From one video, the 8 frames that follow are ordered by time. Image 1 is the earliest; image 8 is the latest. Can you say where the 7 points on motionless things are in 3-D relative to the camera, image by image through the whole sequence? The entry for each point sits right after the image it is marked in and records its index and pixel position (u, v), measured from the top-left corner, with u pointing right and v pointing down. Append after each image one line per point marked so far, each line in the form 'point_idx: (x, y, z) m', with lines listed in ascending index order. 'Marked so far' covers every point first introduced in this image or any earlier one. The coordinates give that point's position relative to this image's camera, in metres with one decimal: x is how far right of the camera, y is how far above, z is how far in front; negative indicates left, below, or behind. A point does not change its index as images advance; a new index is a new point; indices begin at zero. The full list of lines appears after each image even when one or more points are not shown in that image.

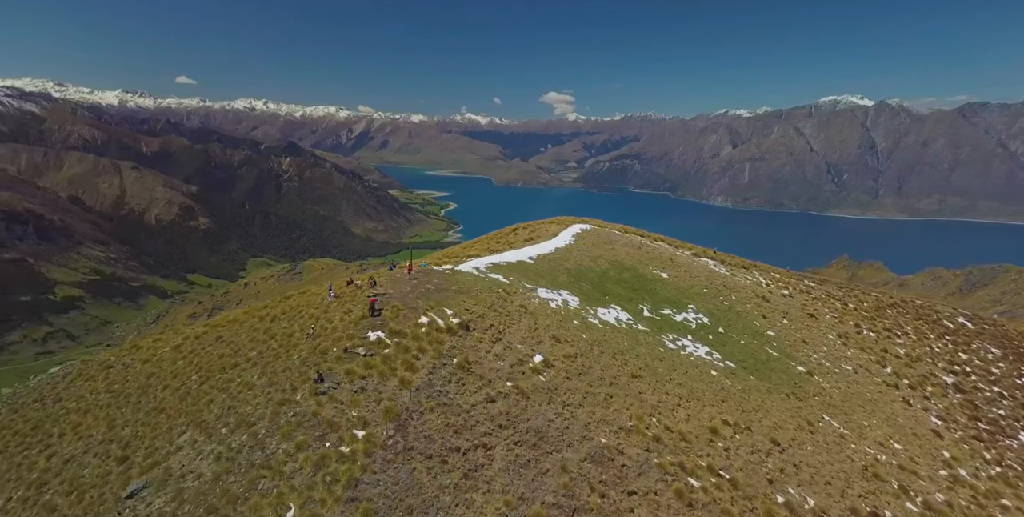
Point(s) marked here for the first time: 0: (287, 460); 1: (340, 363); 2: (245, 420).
0: (-7.6, -6.9, +15.3) m
1: (-7.5, -4.5, +19.5) m
2: (-10.4, -6.3, +17.2) m
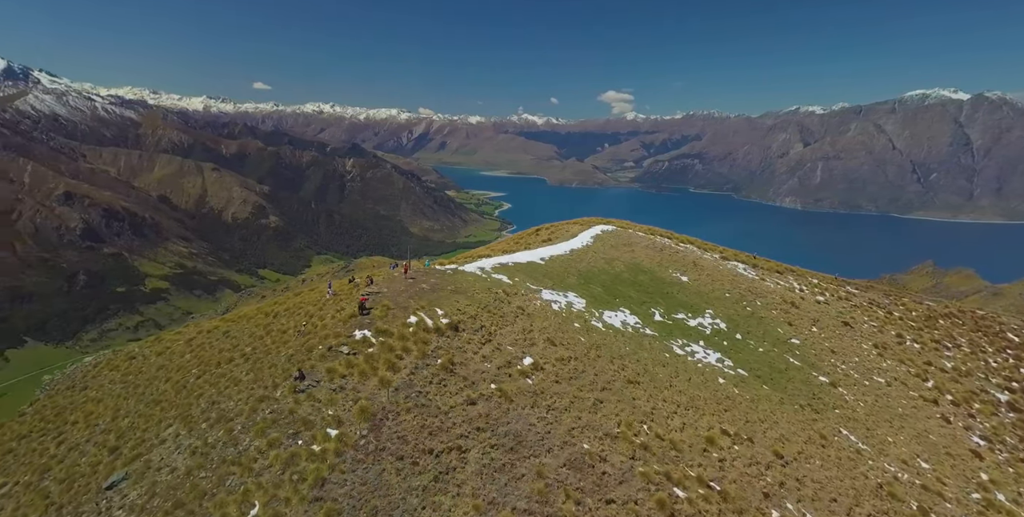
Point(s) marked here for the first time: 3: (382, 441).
0: (-8.6, -6.8, +15.3) m
1: (-8.2, -4.4, +19.5) m
2: (-11.2, -6.2, +17.4) m
3: (-4.7, -6.6, +16.2) m
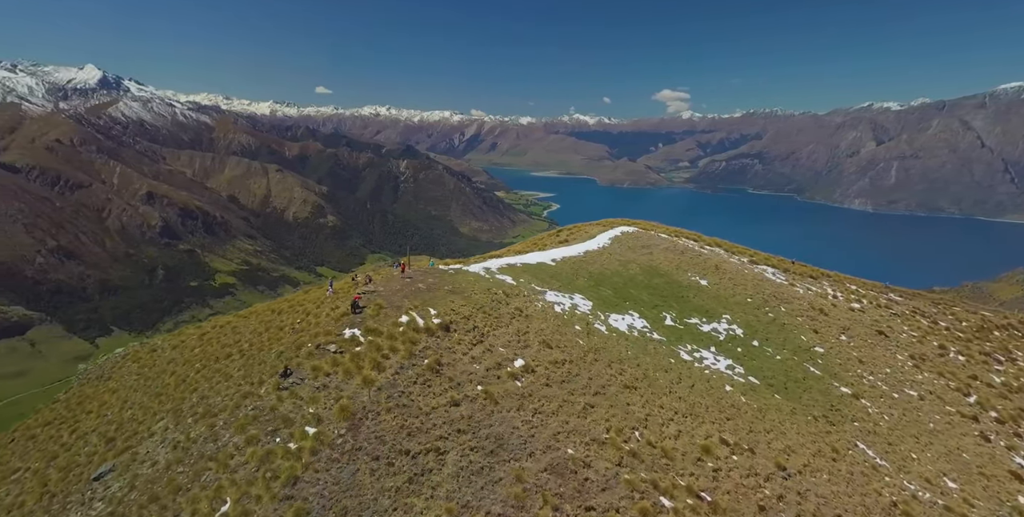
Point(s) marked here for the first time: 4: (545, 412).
0: (-9.5, -6.7, +15.4) m
1: (-8.8, -4.4, +19.6) m
2: (-12.0, -6.1, +17.6) m
3: (-5.5, -6.5, +16.1) m
4: (+1.5, -6.7, +19.8) m
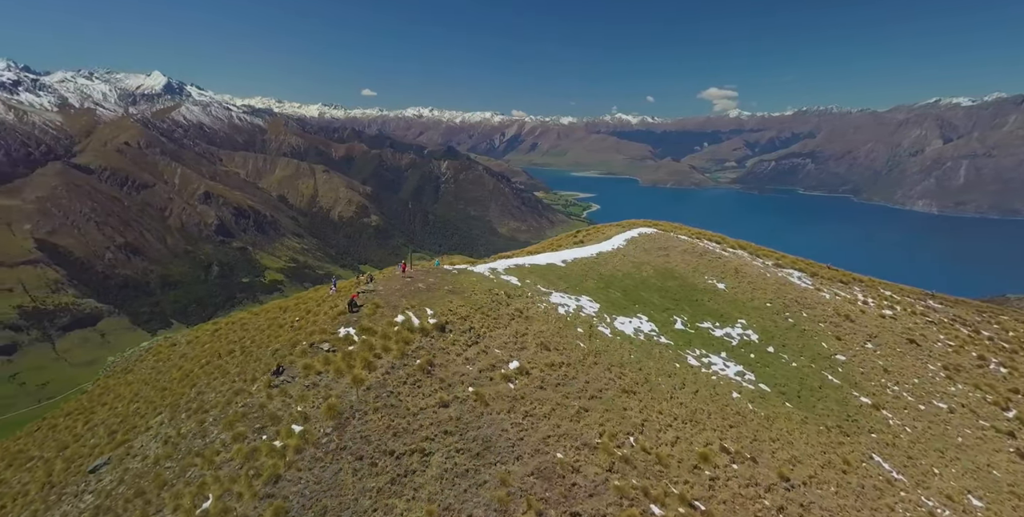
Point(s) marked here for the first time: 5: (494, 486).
0: (-10.0, -6.6, +15.6) m
1: (-9.2, -4.3, +19.7) m
2: (-12.4, -6.0, +17.9) m
3: (-6.0, -6.5, +16.1) m
4: (+1.1, -6.8, +19.5) m
5: (-0.6, -8.0, +15.8) m
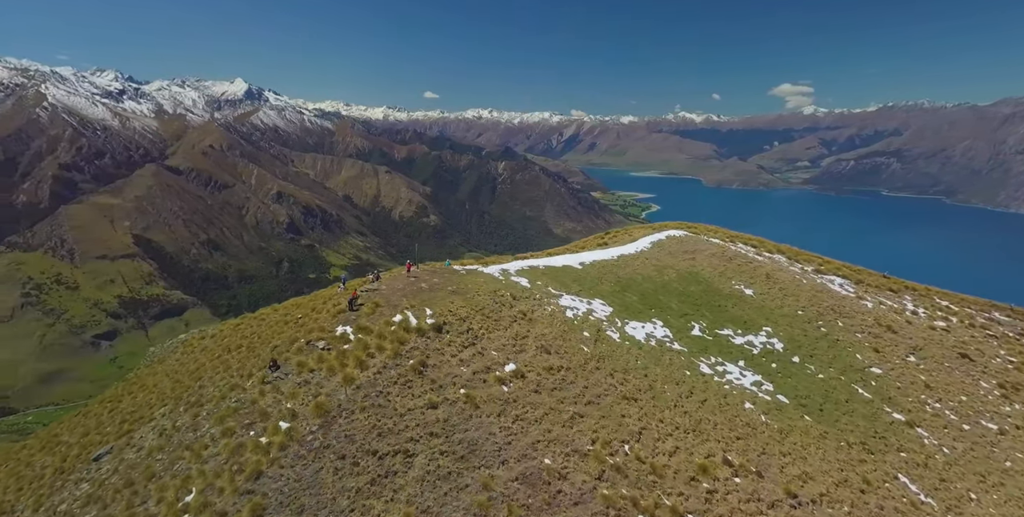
0: (-10.7, -6.5, +16.0) m
1: (-9.5, -4.2, +20.0) m
2: (-12.9, -5.8, +18.5) m
3: (-6.6, -6.5, +16.2) m
4: (+0.7, -6.8, +19.1) m
5: (-1.3, -8.0, +15.6) m
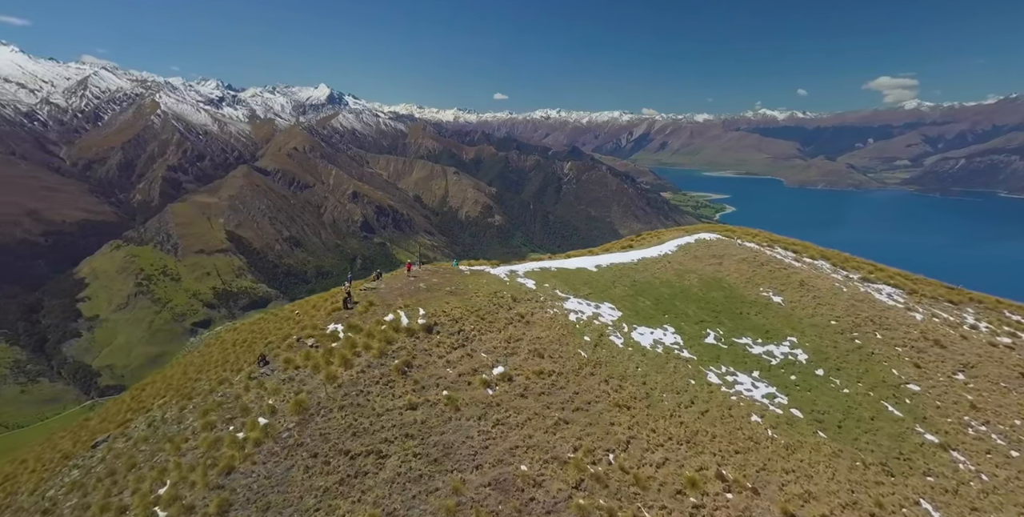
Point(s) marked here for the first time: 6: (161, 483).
0: (-11.7, -6.4, +16.5) m
1: (-10.2, -4.1, +20.5) m
2: (-13.7, -5.7, +19.1) m
3: (-7.6, -6.4, +16.5) m
4: (-0.1, -6.9, +18.9) m
5: (-2.3, -8.0, +15.5) m
6: (-11.5, -7.3, +15.0) m
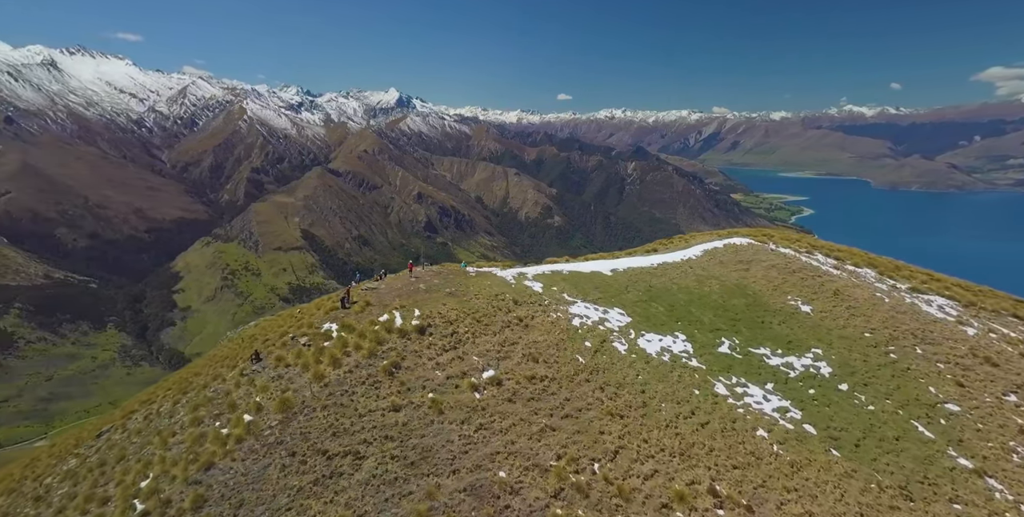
0: (-12.5, -6.3, +17.2) m
1: (-10.7, -4.1, +21.0) m
2: (-14.3, -5.6, +19.9) m
3: (-8.4, -6.4, +16.8) m
4: (-0.8, -7.1, +18.8) m
5: (-3.3, -8.1, +15.5) m
6: (-12.4, -7.2, +15.6) m
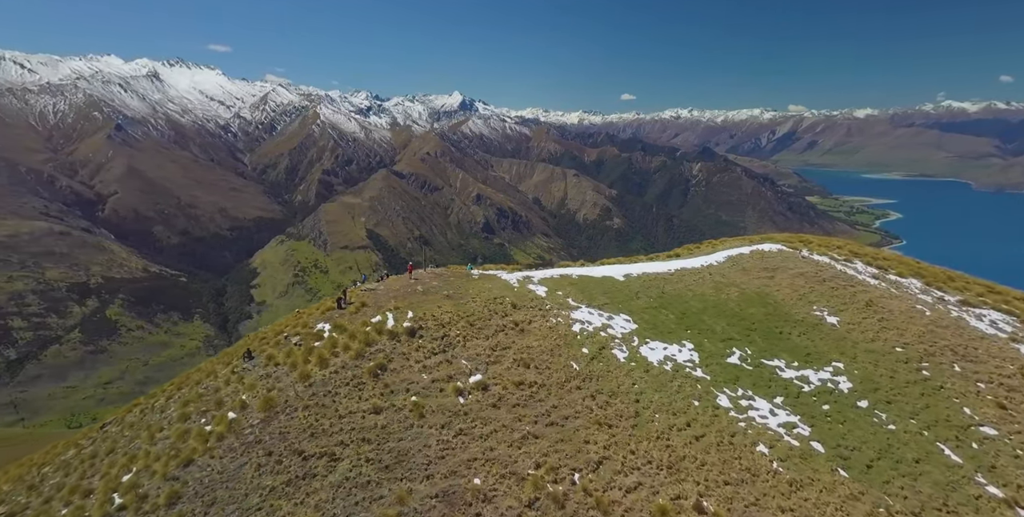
0: (-13.4, -6.3, +17.9) m
1: (-11.3, -4.1, +21.6) m
2: (-15.0, -5.5, +20.7) m
3: (-9.3, -6.5, +17.3) m
4: (-1.7, -7.3, +18.8) m
5: (-4.3, -8.3, +15.7) m
6: (-13.4, -7.1, +16.3) m
